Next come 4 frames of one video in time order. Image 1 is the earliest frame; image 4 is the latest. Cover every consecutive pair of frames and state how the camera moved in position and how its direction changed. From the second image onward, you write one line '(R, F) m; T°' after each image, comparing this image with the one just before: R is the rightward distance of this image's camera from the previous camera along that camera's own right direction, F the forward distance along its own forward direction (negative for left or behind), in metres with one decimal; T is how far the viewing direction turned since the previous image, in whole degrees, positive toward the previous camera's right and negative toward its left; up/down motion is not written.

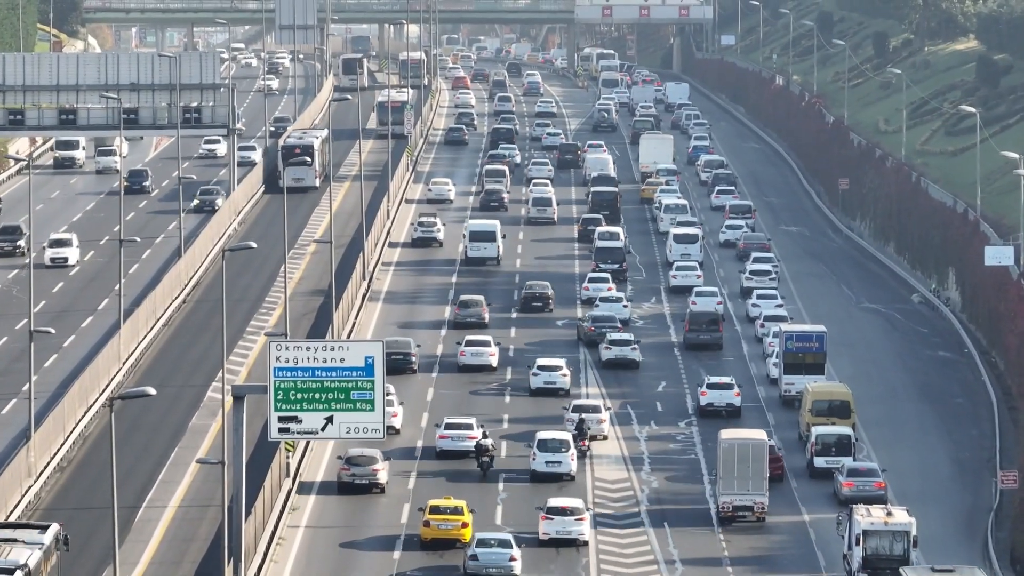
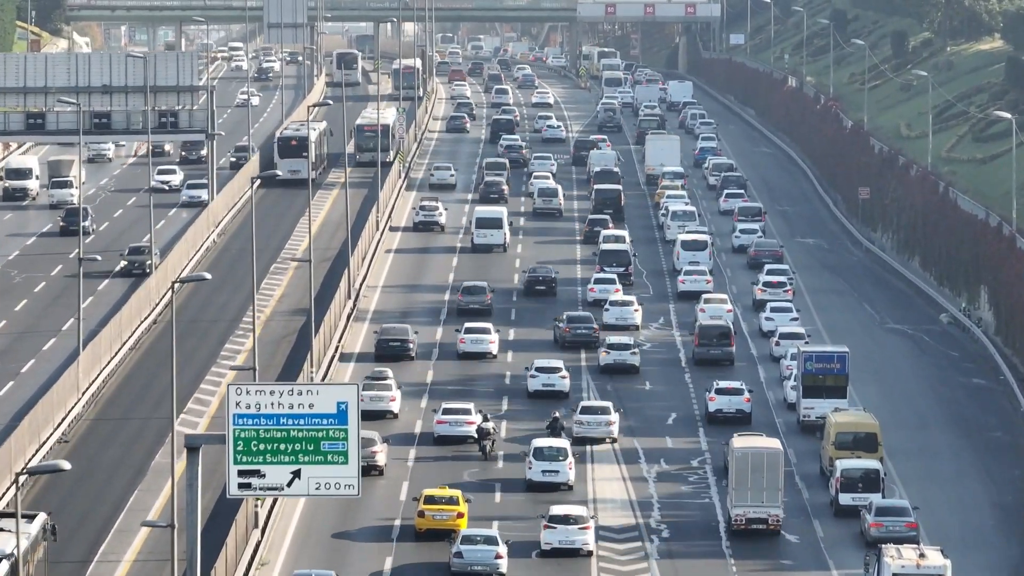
(+0.2, +5.6) m; 0°
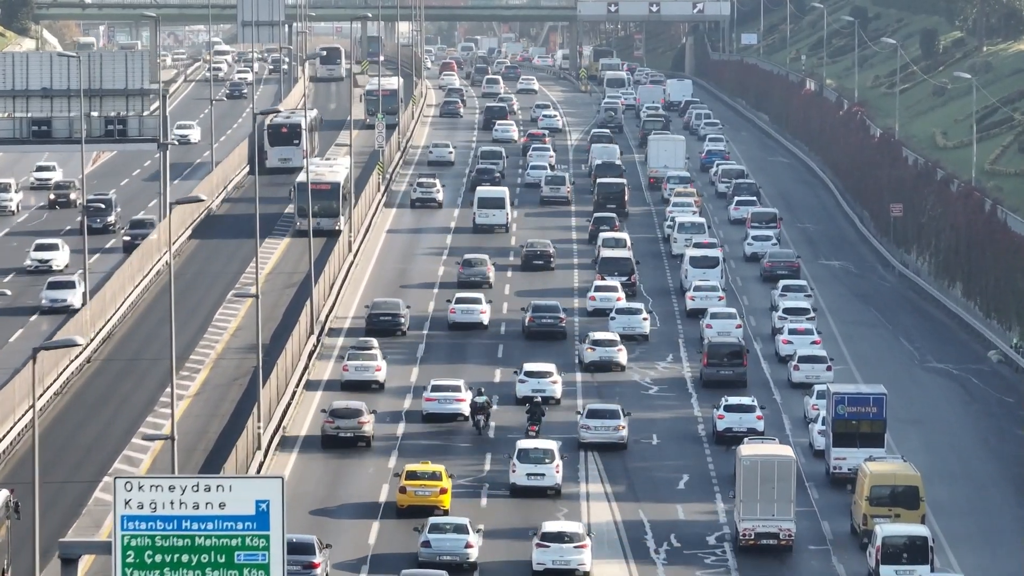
(+0.5, +8.9) m; 0°
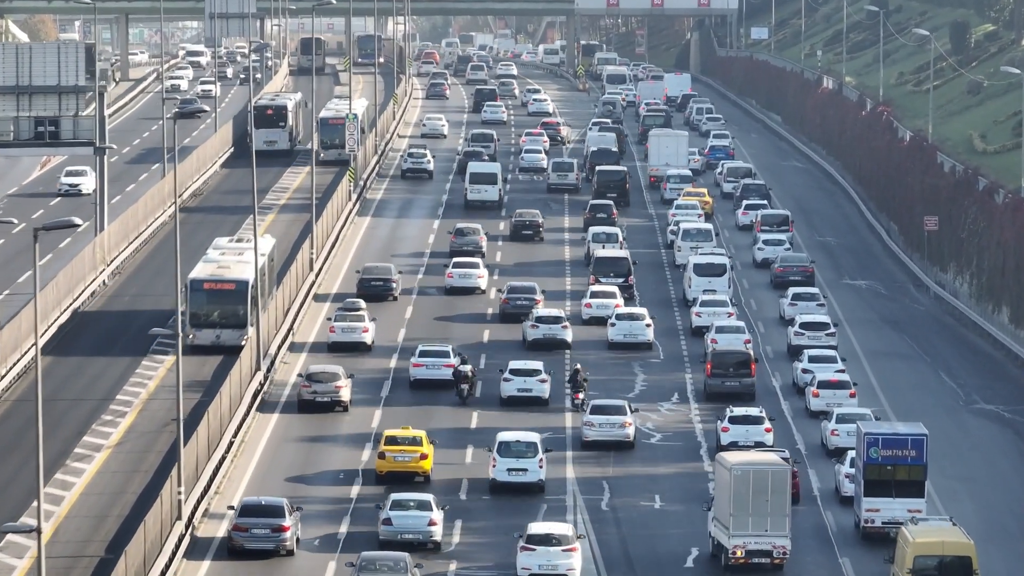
(+0.7, +8.6) m; 0°
